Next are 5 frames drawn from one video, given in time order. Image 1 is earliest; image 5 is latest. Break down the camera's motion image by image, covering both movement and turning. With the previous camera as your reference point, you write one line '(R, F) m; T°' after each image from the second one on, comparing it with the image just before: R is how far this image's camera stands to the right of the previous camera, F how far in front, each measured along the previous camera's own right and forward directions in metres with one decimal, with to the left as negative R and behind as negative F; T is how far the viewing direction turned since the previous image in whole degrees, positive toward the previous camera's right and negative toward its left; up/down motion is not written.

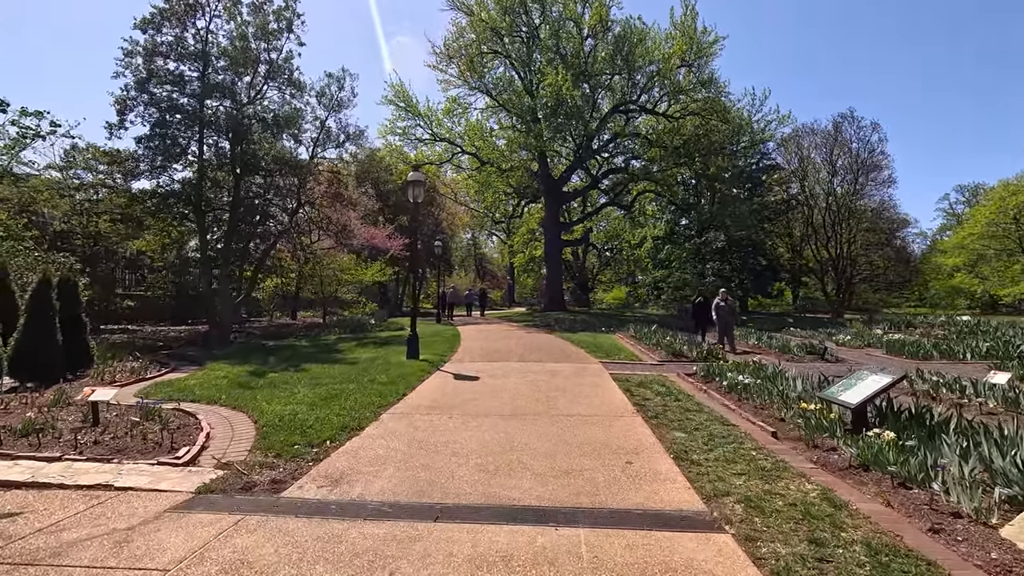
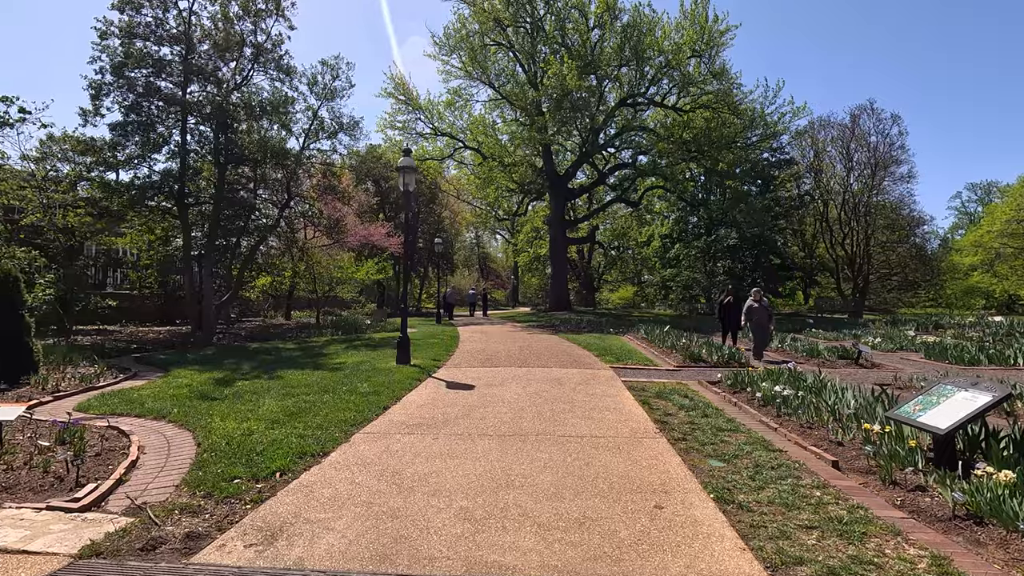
(+0.1, +1.3) m; -1°
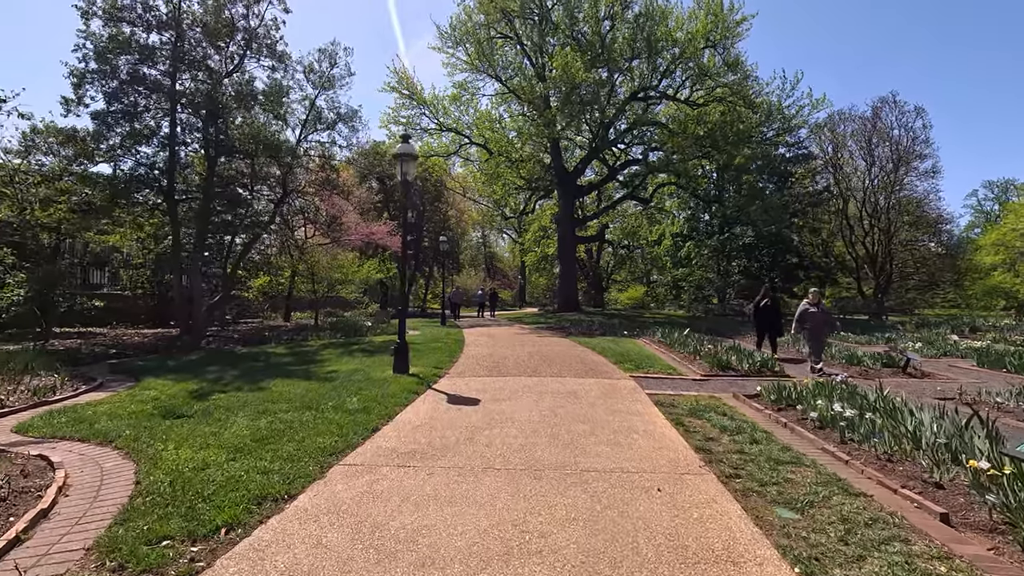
(-0.1, +1.2) m; -1°
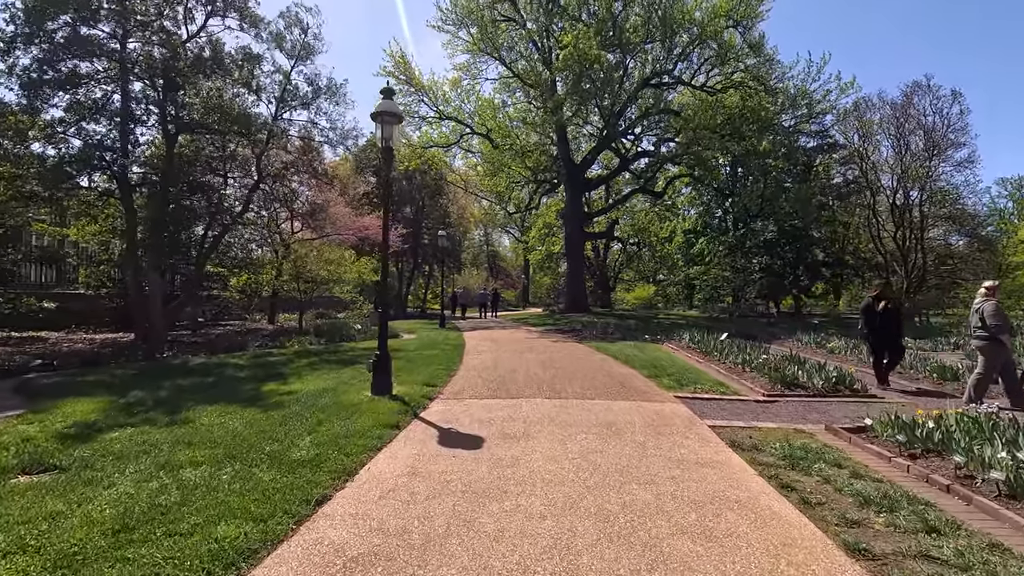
(-0.2, +2.5) m; 0°
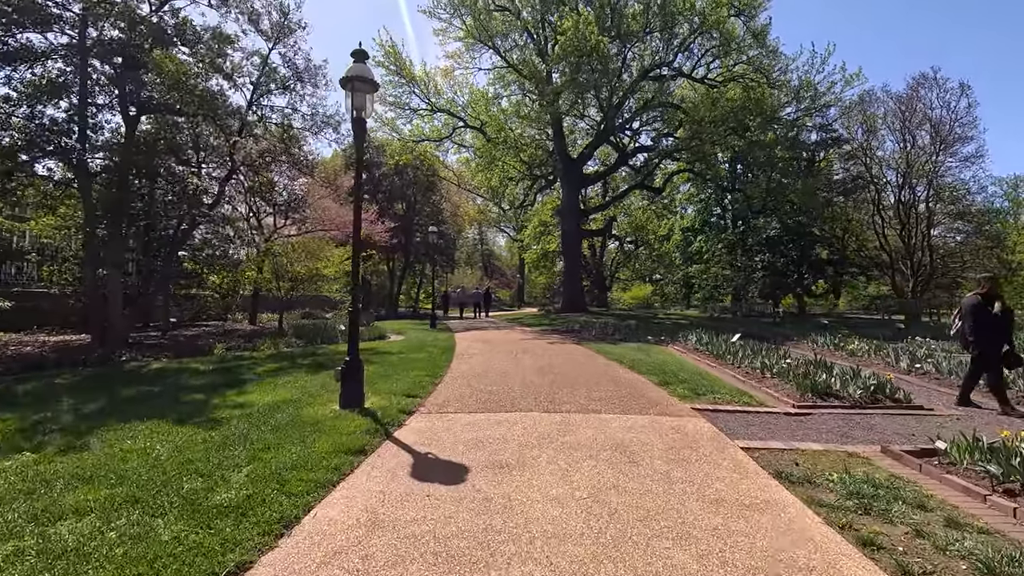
(0.0, +1.2) m; +1°
